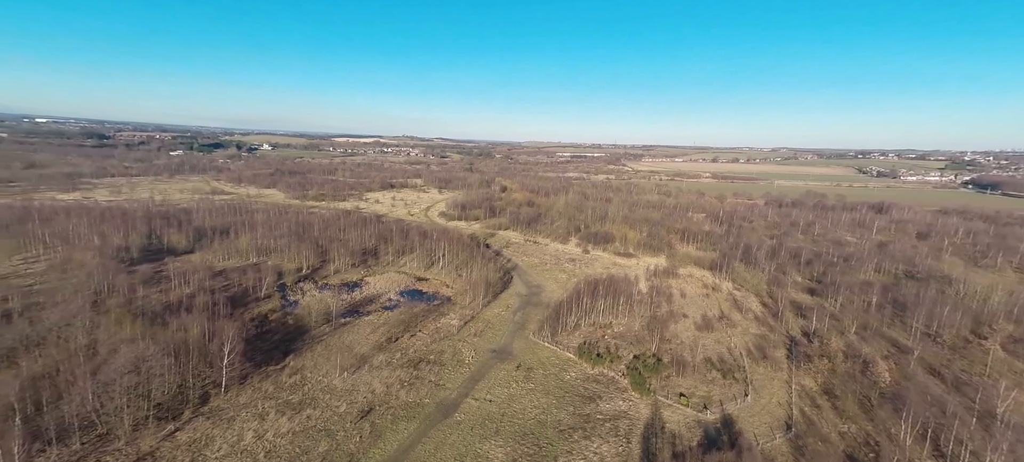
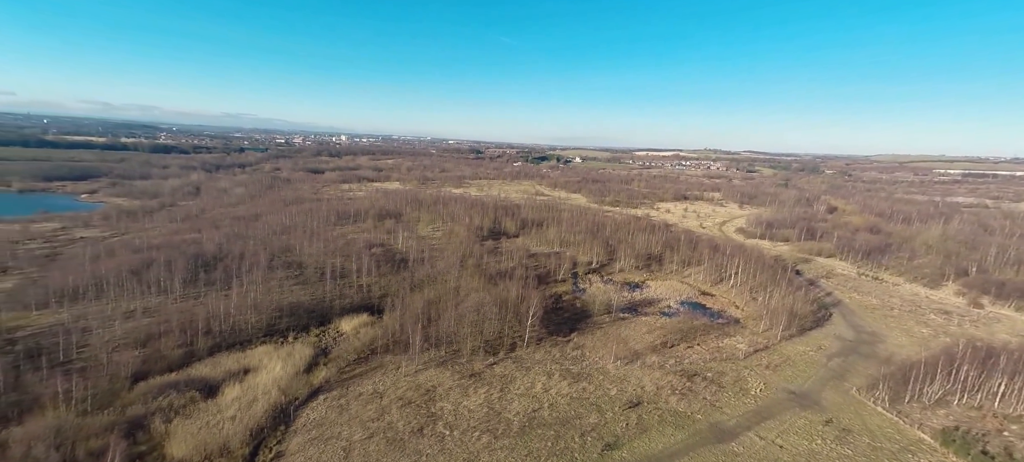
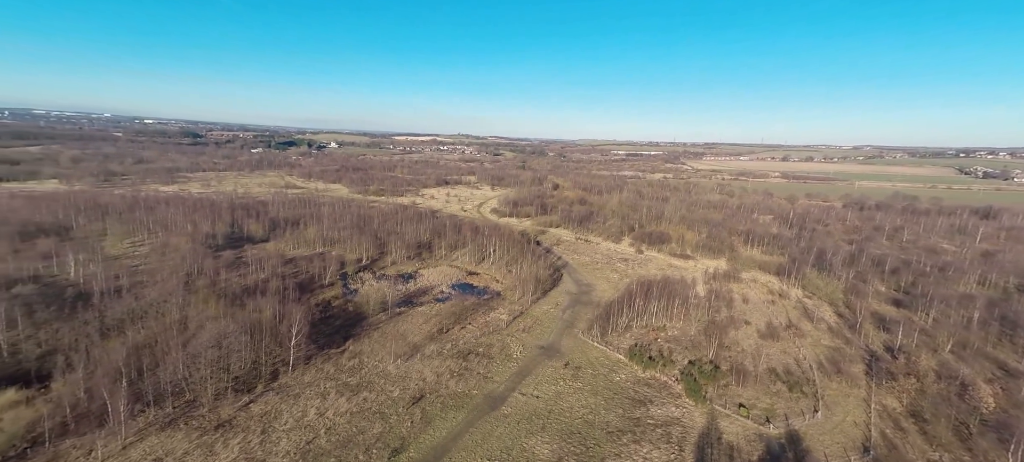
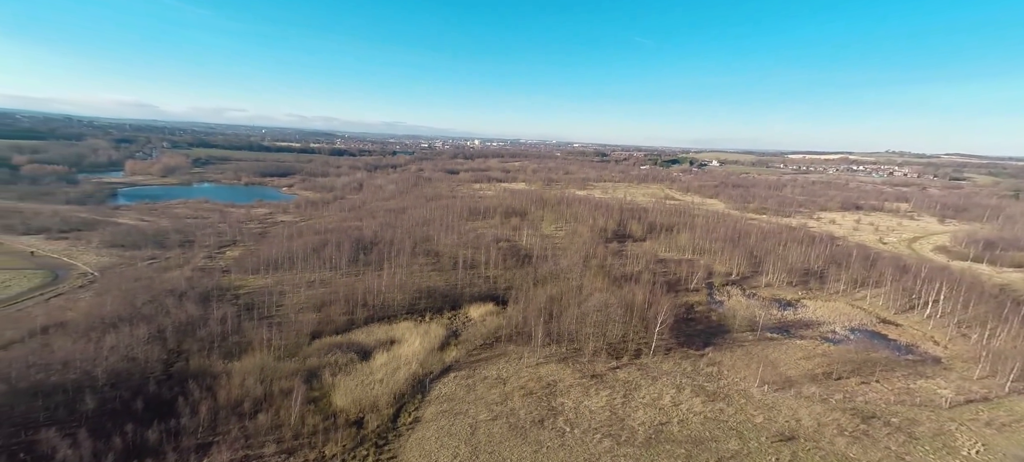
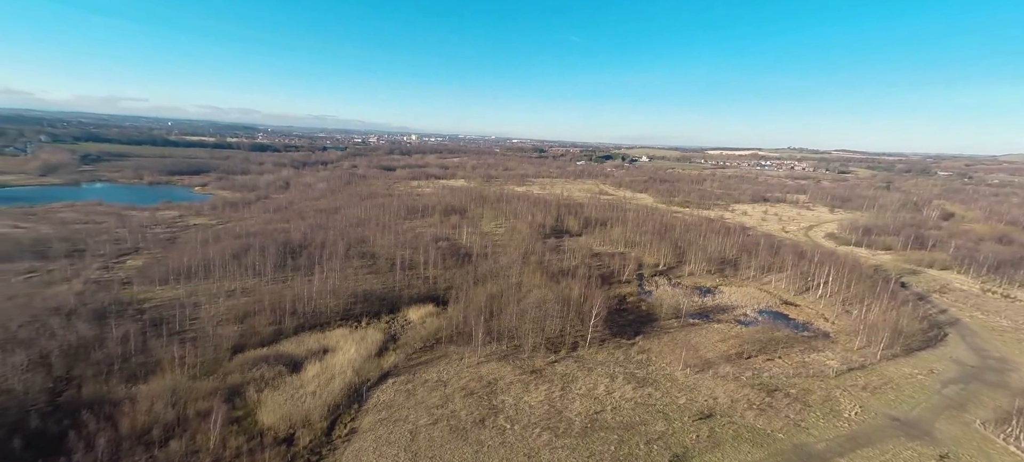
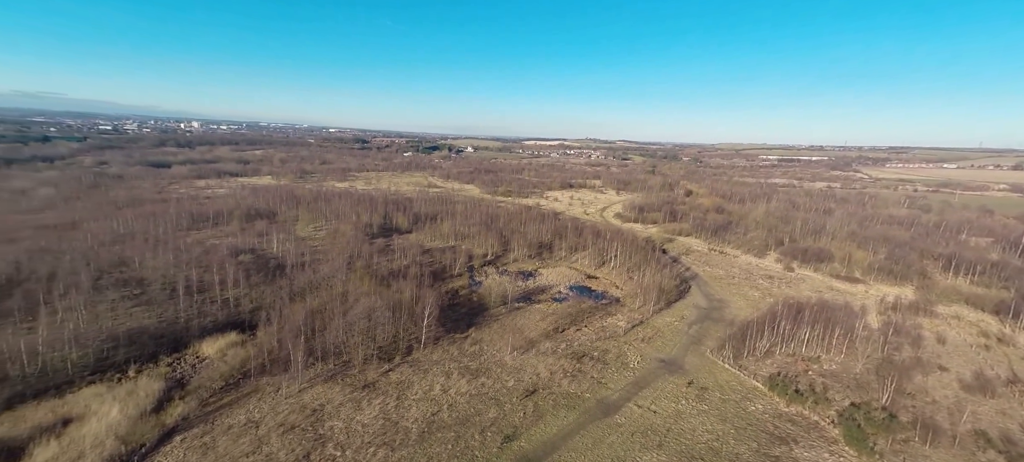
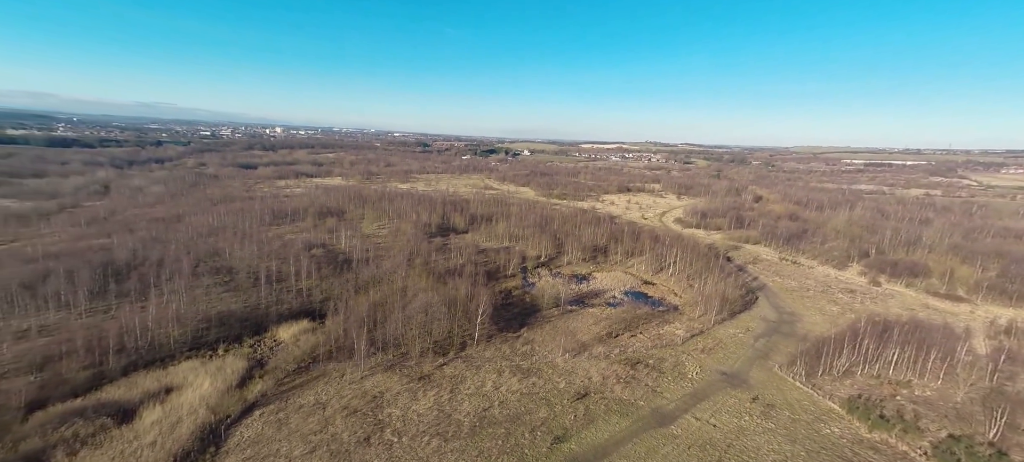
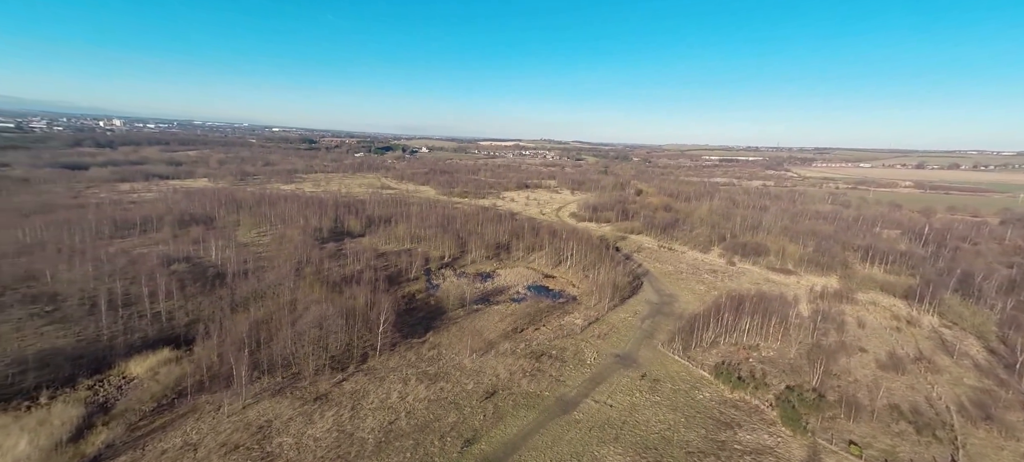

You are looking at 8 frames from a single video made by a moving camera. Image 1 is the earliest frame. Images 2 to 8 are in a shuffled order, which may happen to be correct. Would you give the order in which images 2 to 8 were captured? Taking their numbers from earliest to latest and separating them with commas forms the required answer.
3, 8, 6, 7, 2, 5, 4
